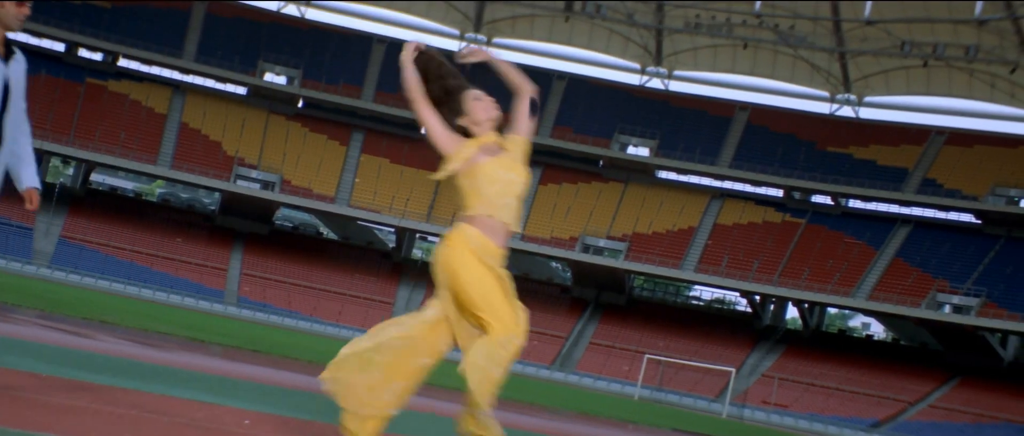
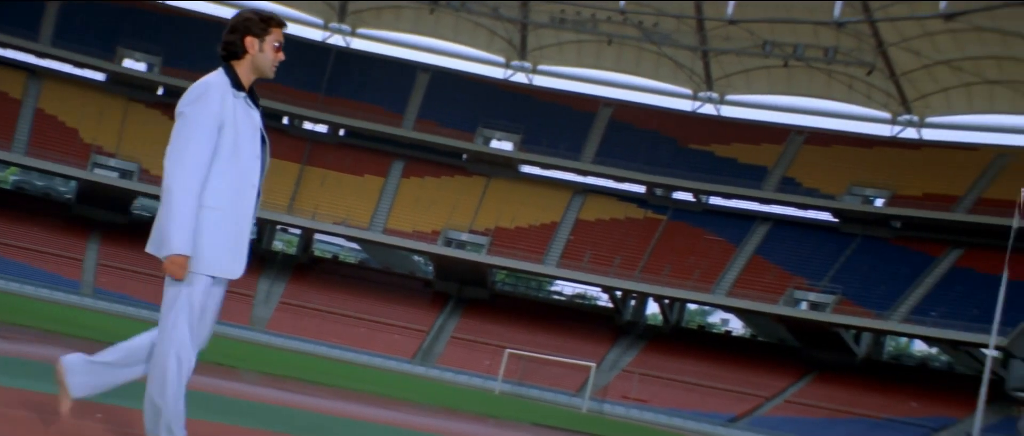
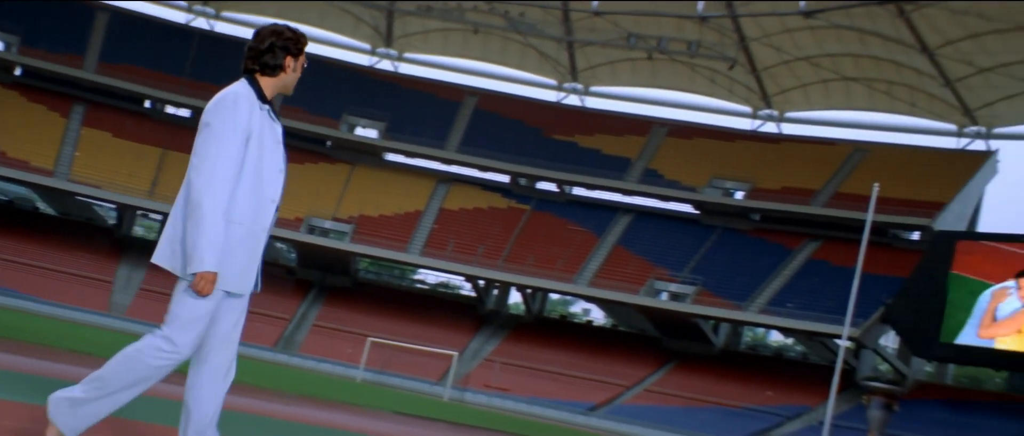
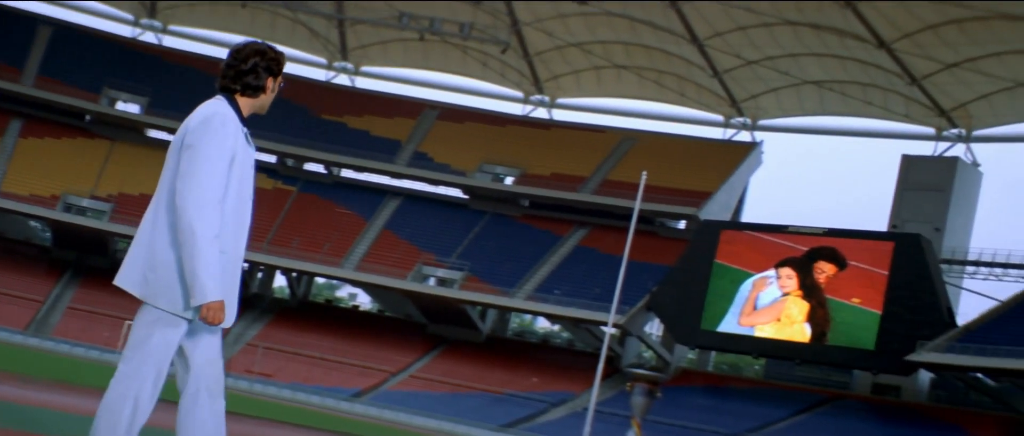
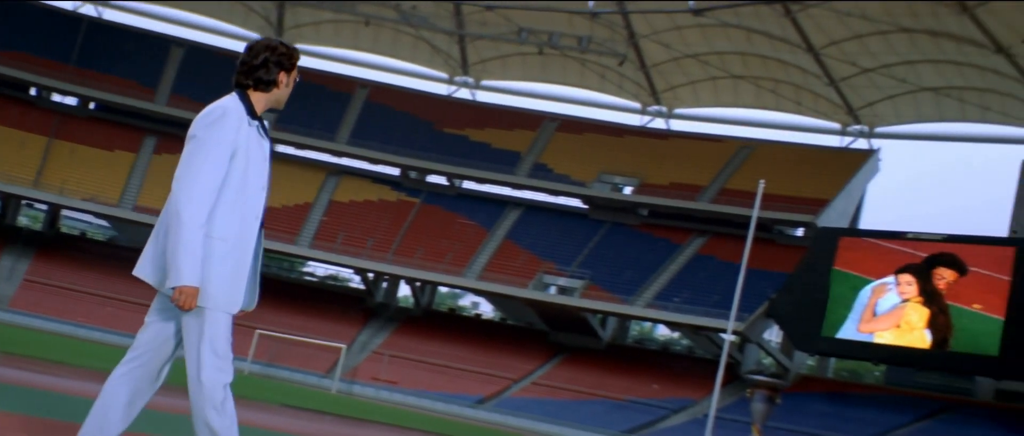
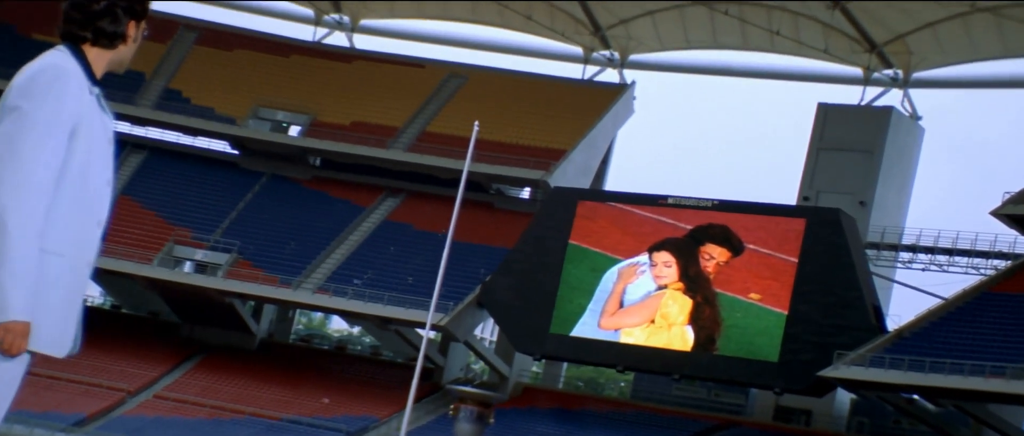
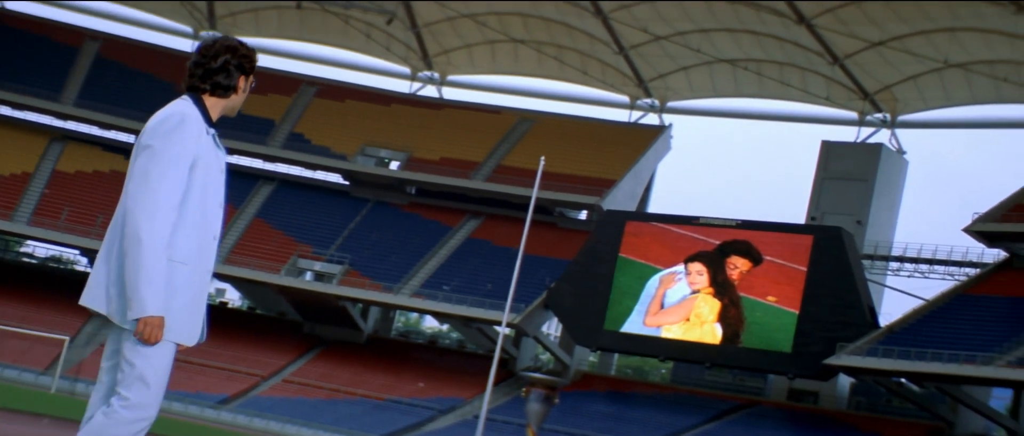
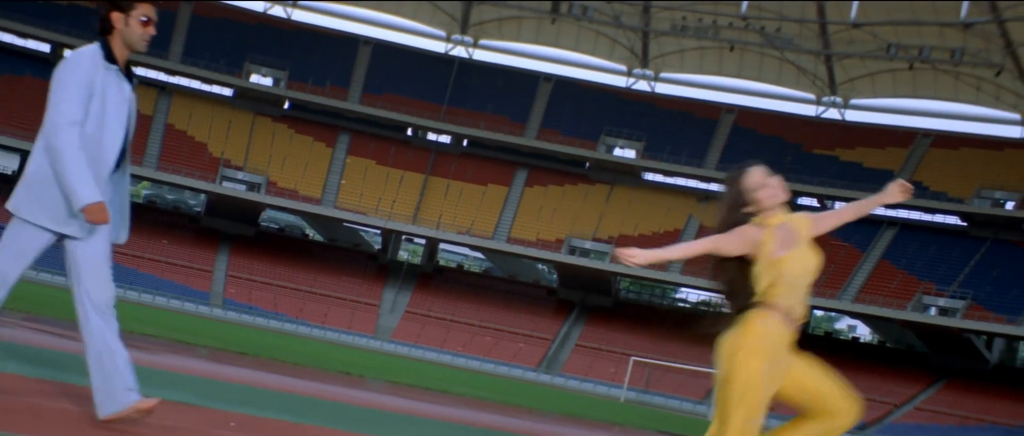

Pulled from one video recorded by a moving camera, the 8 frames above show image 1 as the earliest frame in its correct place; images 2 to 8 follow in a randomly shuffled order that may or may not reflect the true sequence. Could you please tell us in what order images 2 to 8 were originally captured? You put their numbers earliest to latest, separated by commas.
8, 2, 3, 5, 4, 7, 6
